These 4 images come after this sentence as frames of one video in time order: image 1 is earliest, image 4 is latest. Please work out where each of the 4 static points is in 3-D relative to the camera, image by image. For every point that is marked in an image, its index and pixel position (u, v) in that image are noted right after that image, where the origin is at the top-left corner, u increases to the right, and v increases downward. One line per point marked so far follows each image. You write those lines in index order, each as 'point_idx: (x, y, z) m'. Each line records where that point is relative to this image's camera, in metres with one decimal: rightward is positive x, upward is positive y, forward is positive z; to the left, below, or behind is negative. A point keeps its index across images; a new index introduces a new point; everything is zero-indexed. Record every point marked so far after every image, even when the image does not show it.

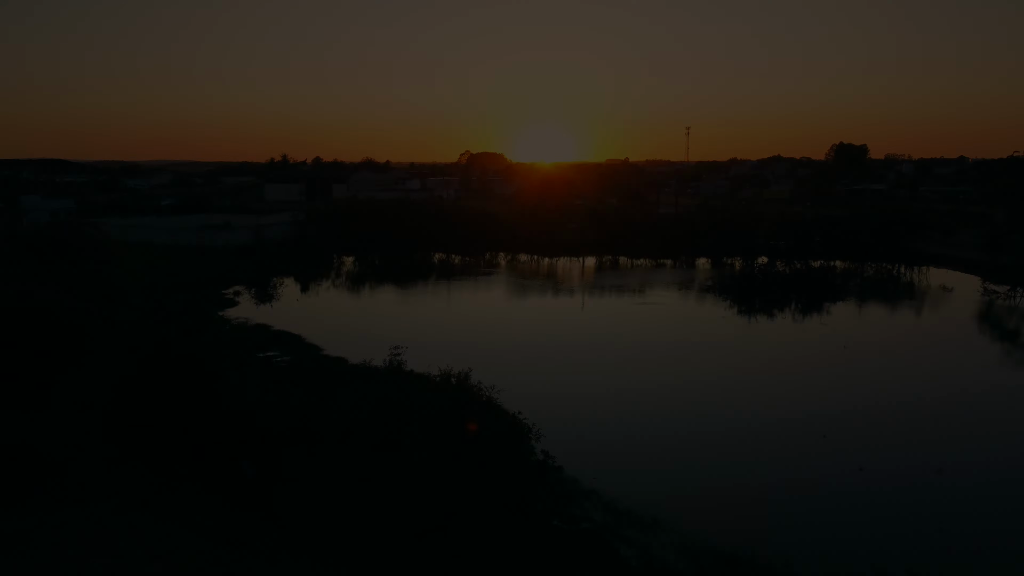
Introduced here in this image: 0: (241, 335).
0: (-4.0, -0.8, +10.6) m
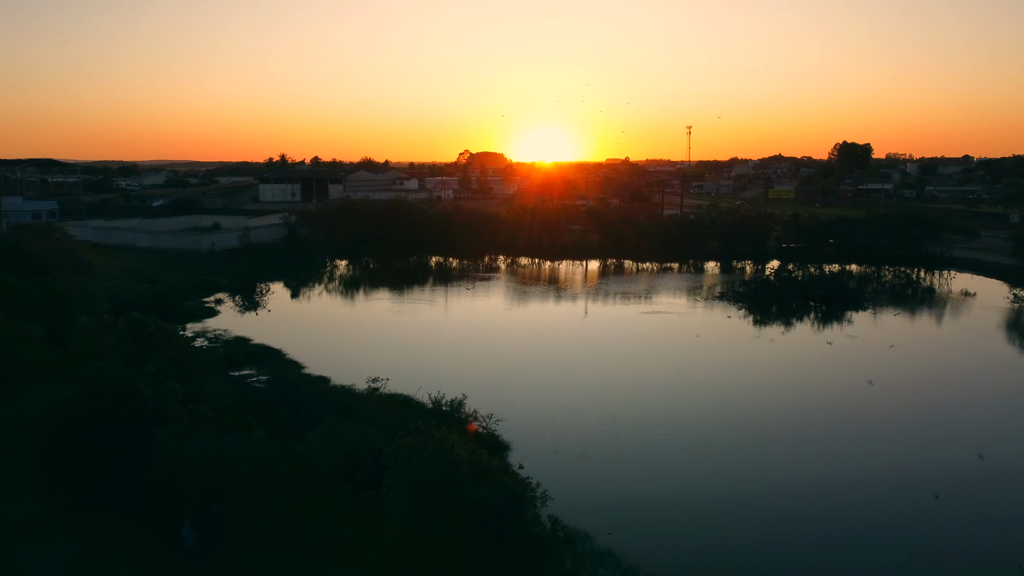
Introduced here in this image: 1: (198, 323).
0: (-4.0, -1.0, +9.7) m
1: (-5.4, -0.6, +12.2) m
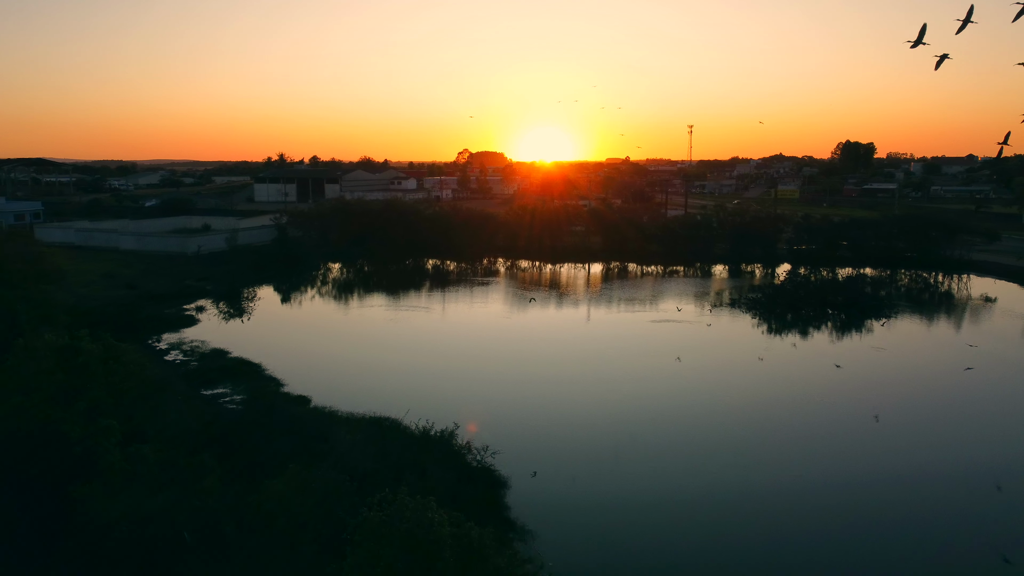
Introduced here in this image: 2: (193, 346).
0: (-4.1, -1.1, +8.9) m
1: (-5.4, -0.7, +11.5) m
2: (-4.7, -0.9, +10.4) m
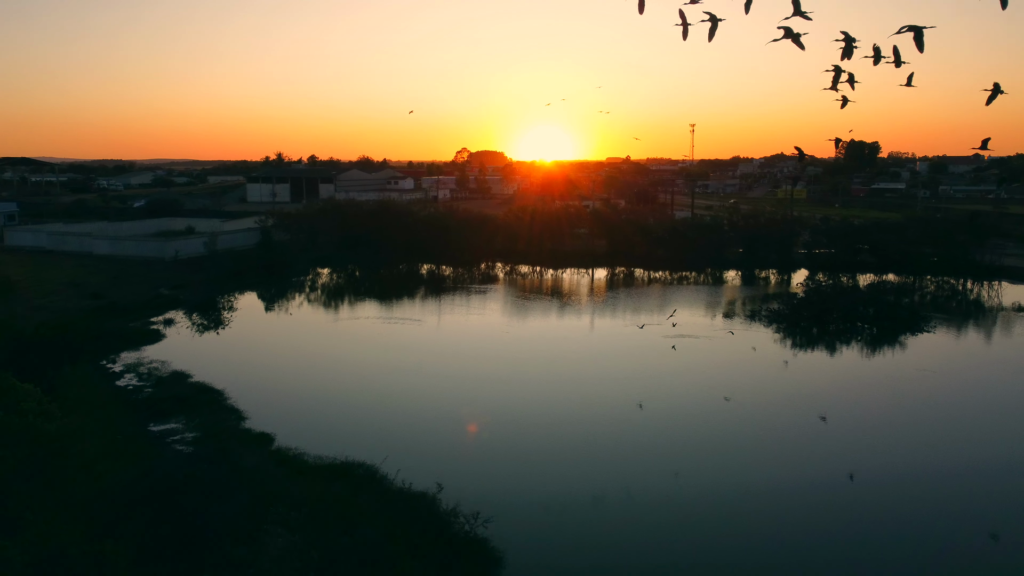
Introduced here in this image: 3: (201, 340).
0: (-4.1, -1.3, +7.8) m
1: (-5.5, -0.9, +10.3) m
2: (-4.7, -1.1, +9.3) m
3: (-5.2, -0.9, +12.0) m
